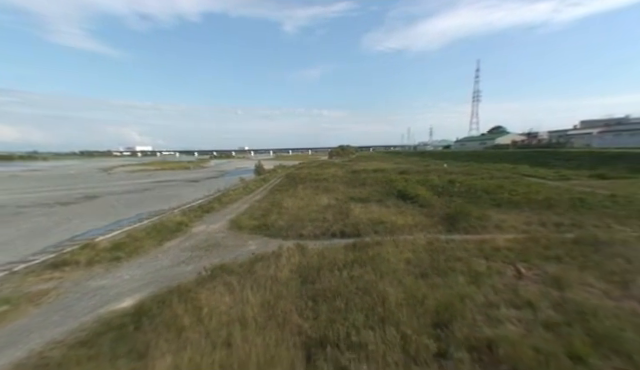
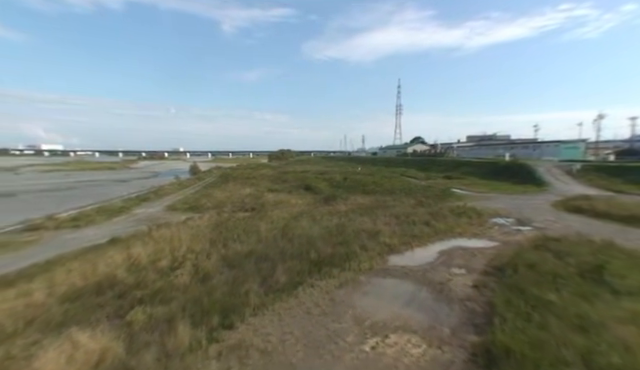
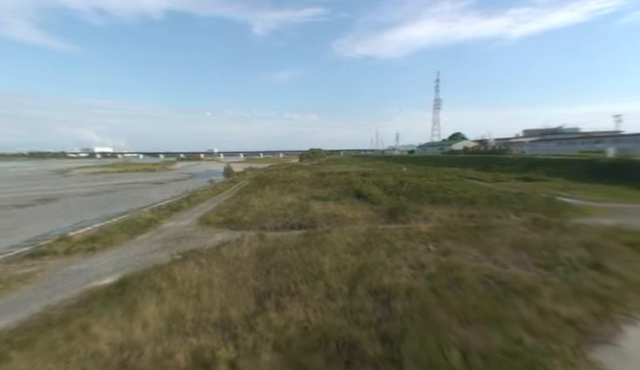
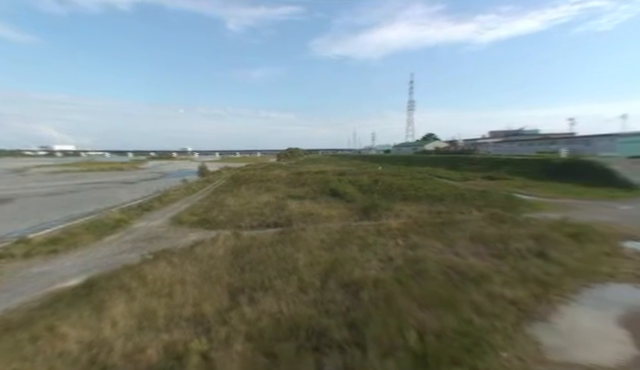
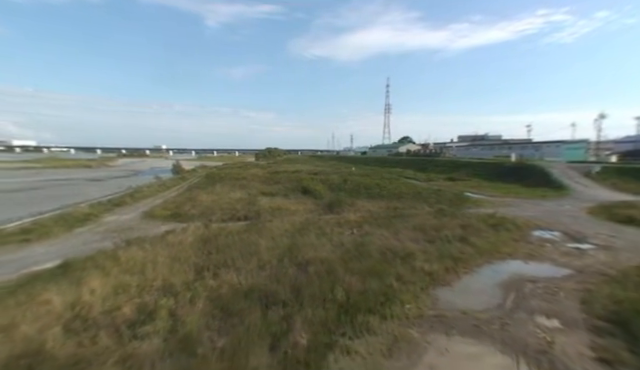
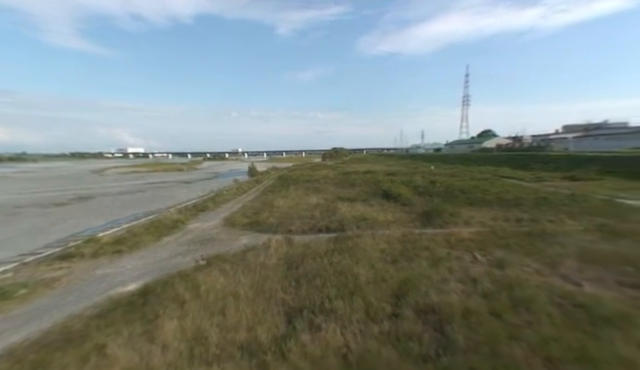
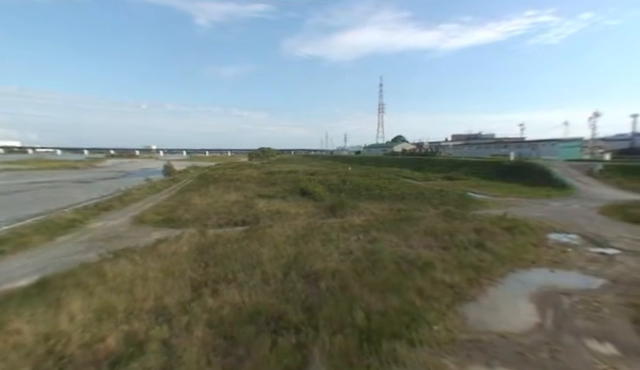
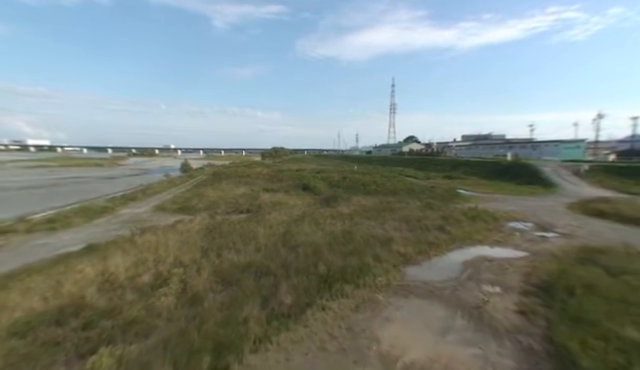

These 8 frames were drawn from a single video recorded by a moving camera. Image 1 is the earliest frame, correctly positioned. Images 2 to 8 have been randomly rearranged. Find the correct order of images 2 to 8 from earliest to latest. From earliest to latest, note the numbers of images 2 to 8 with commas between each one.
6, 3, 4, 7, 5, 8, 2
